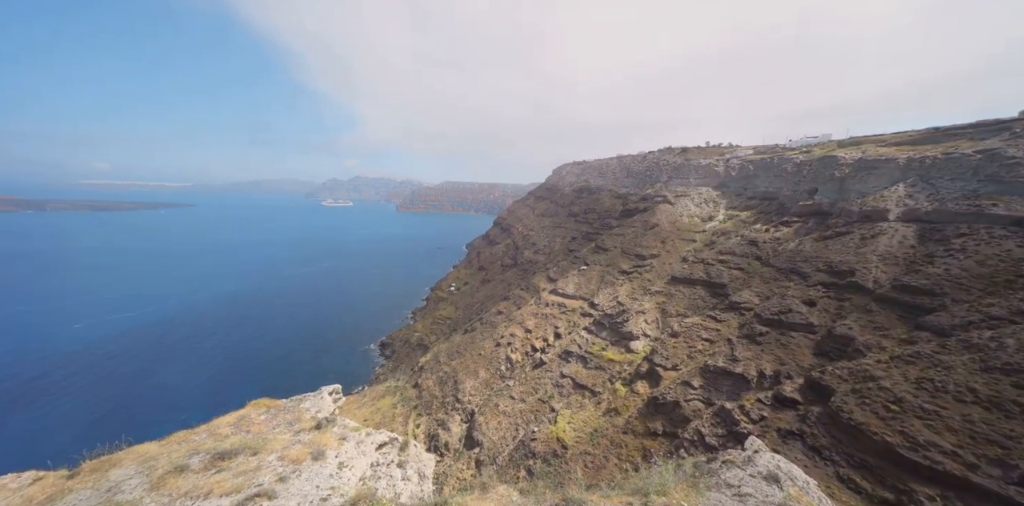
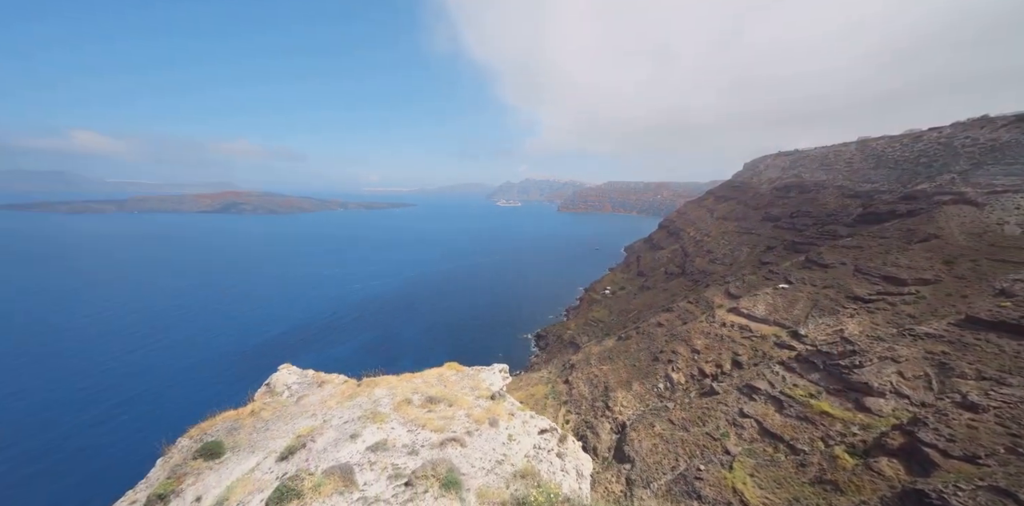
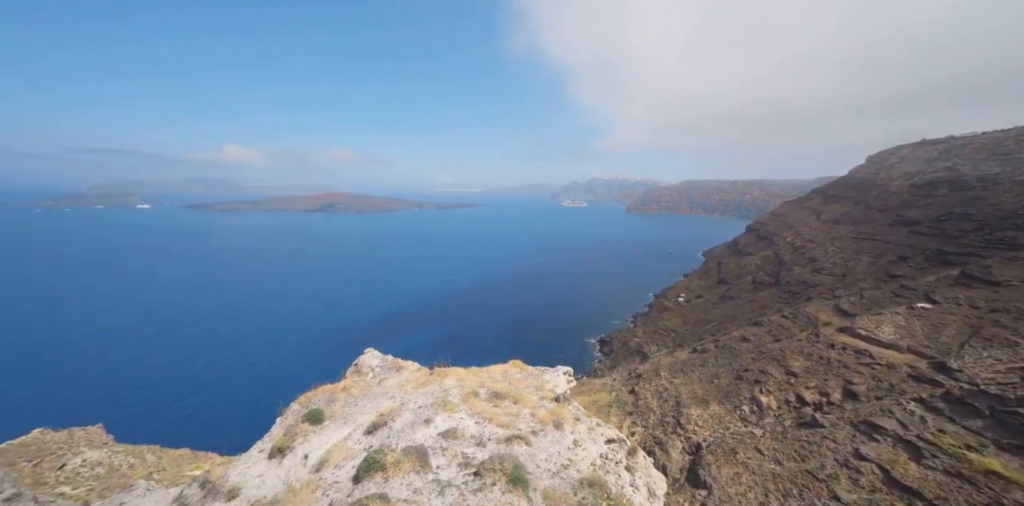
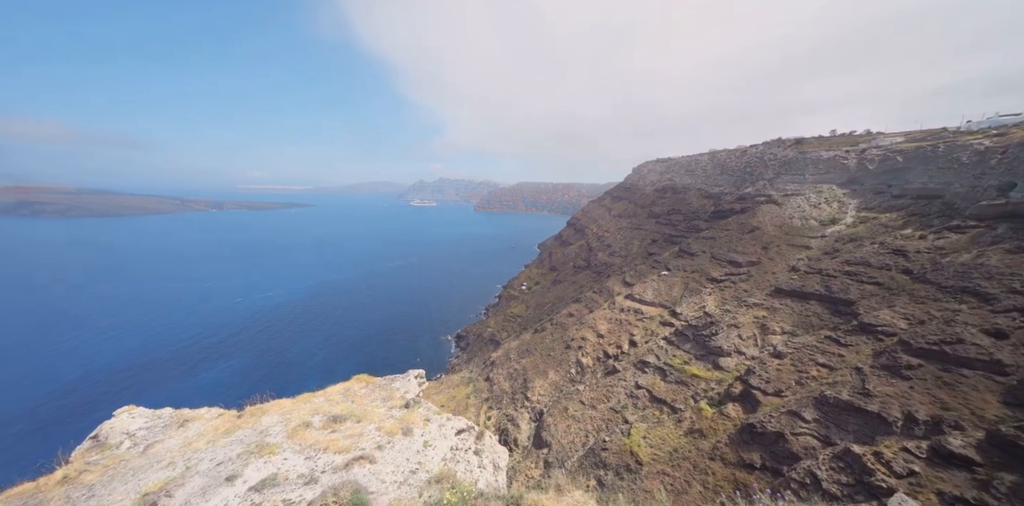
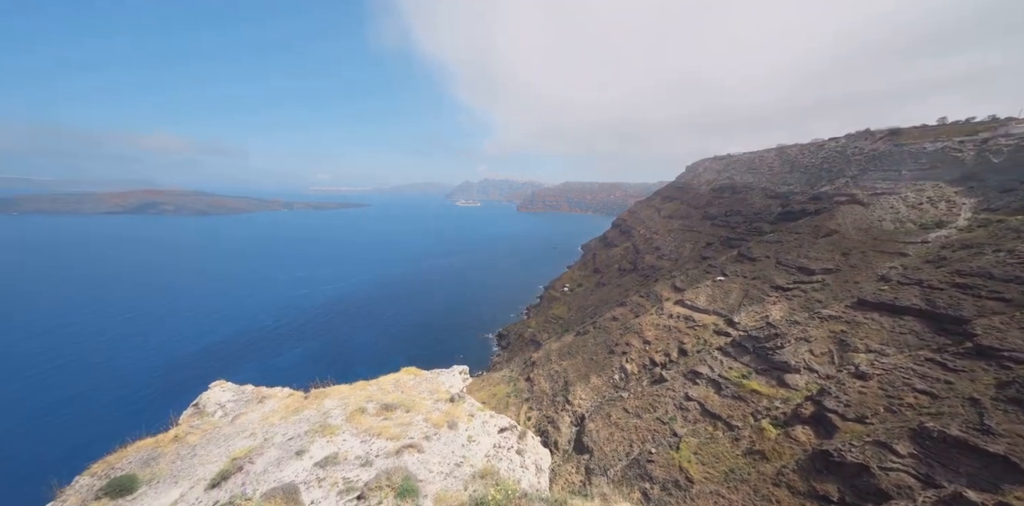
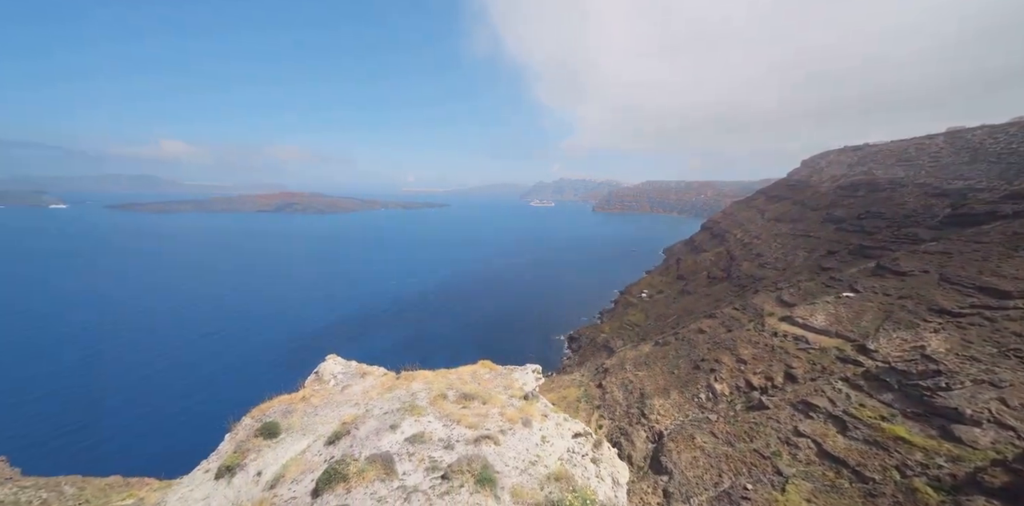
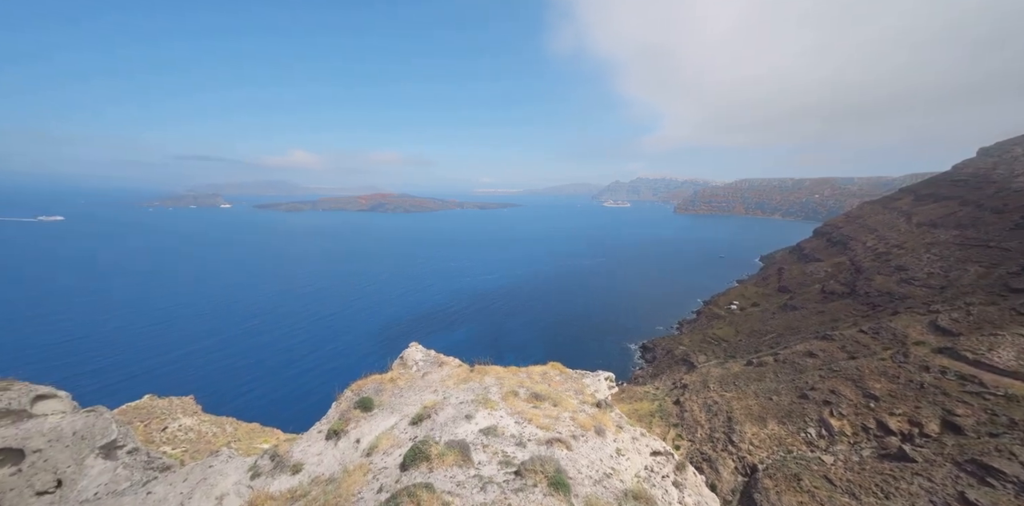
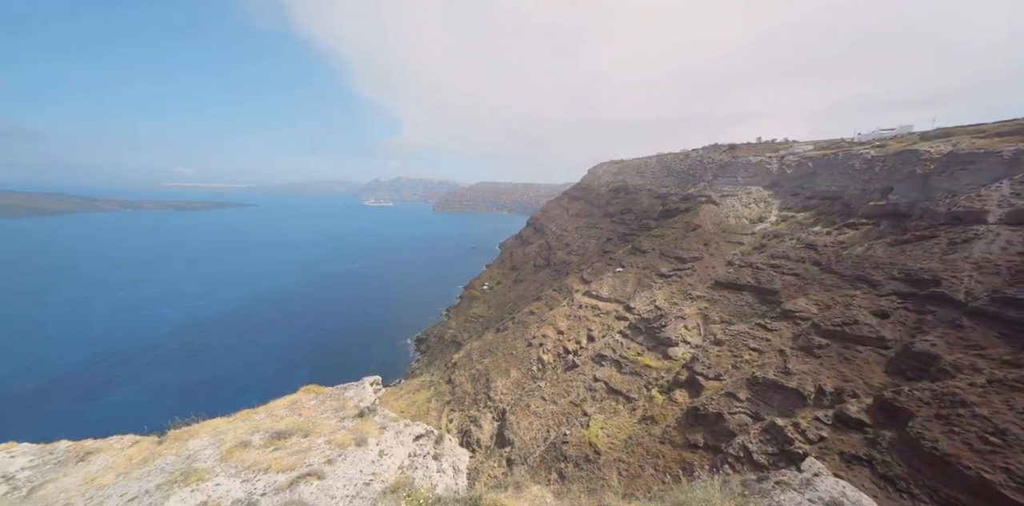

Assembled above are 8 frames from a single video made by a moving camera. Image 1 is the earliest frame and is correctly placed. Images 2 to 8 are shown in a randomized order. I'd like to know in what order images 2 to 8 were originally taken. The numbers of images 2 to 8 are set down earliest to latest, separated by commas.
8, 4, 5, 2, 6, 3, 7
